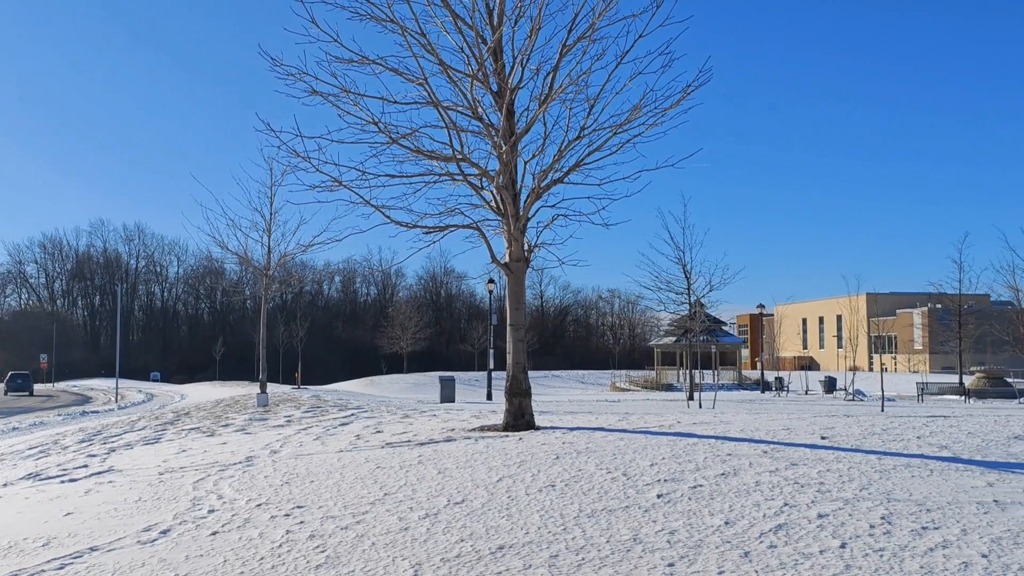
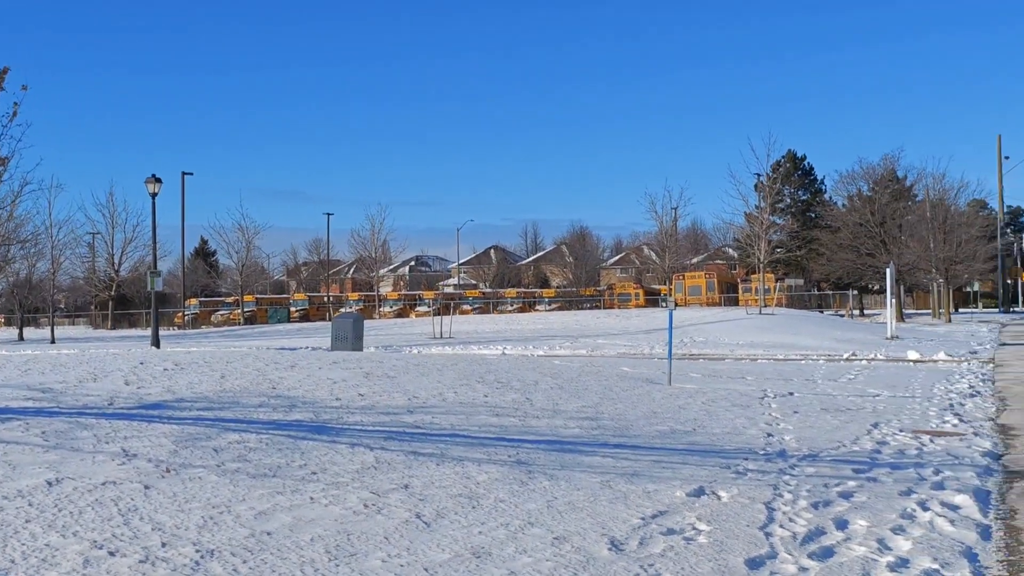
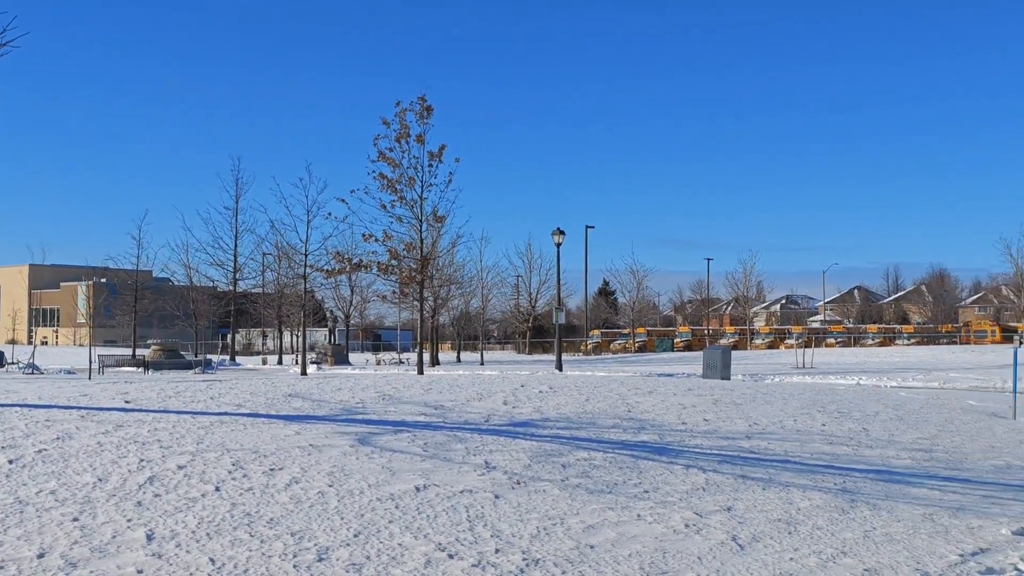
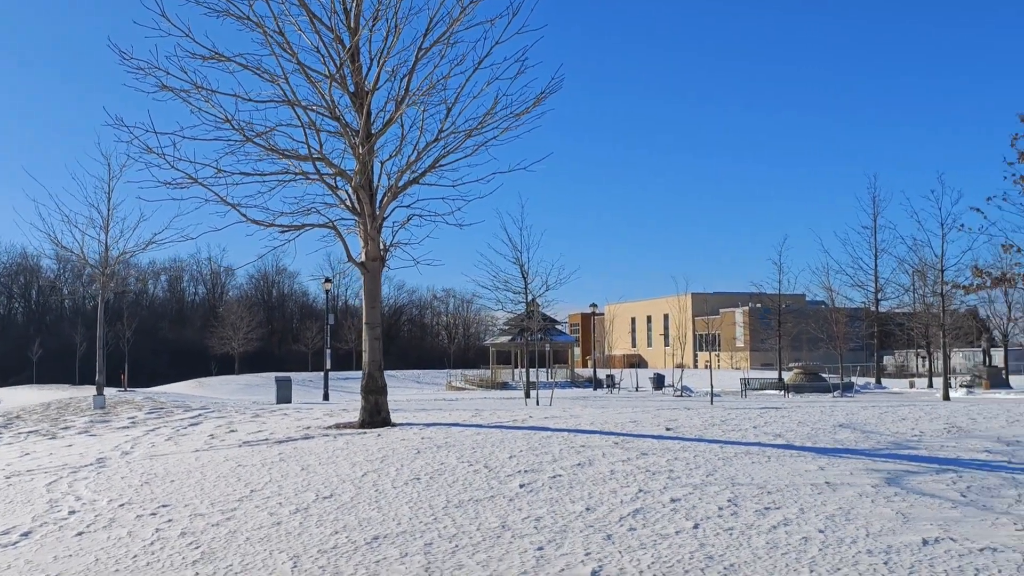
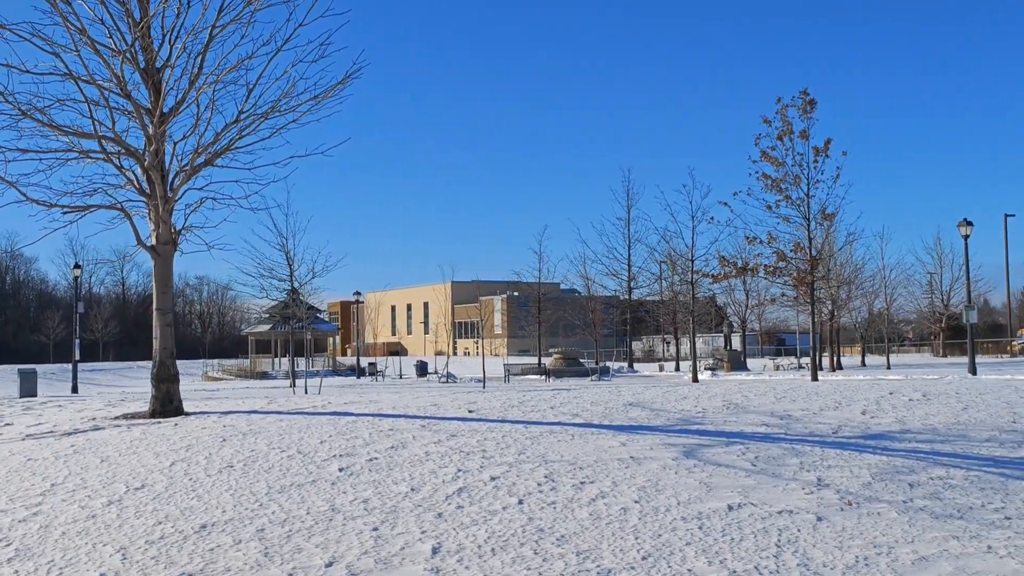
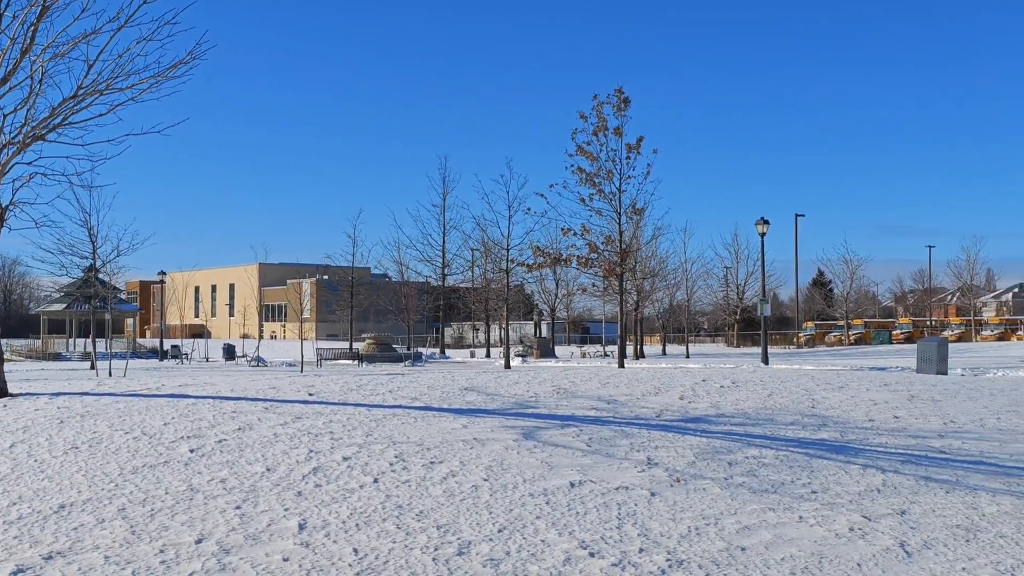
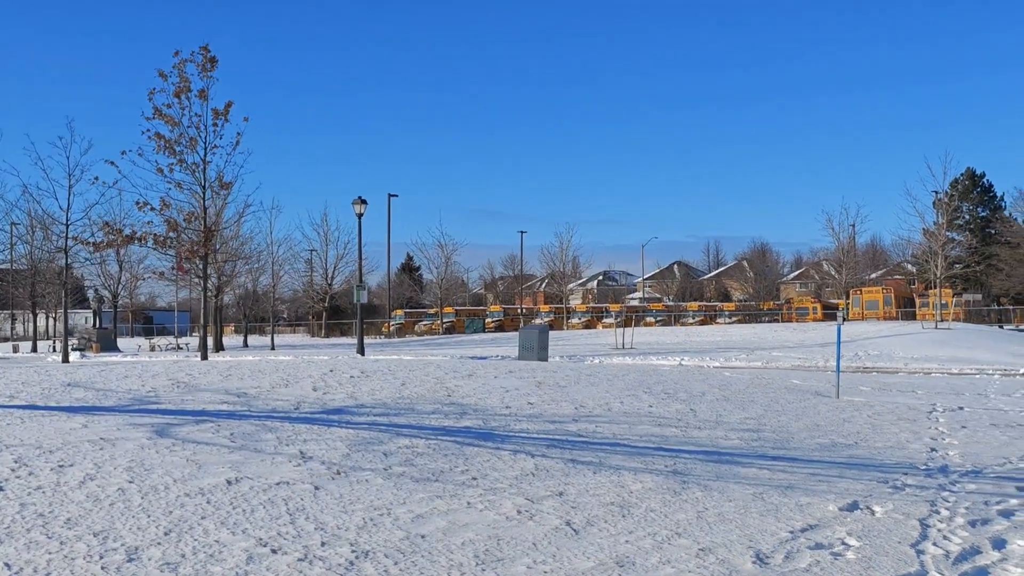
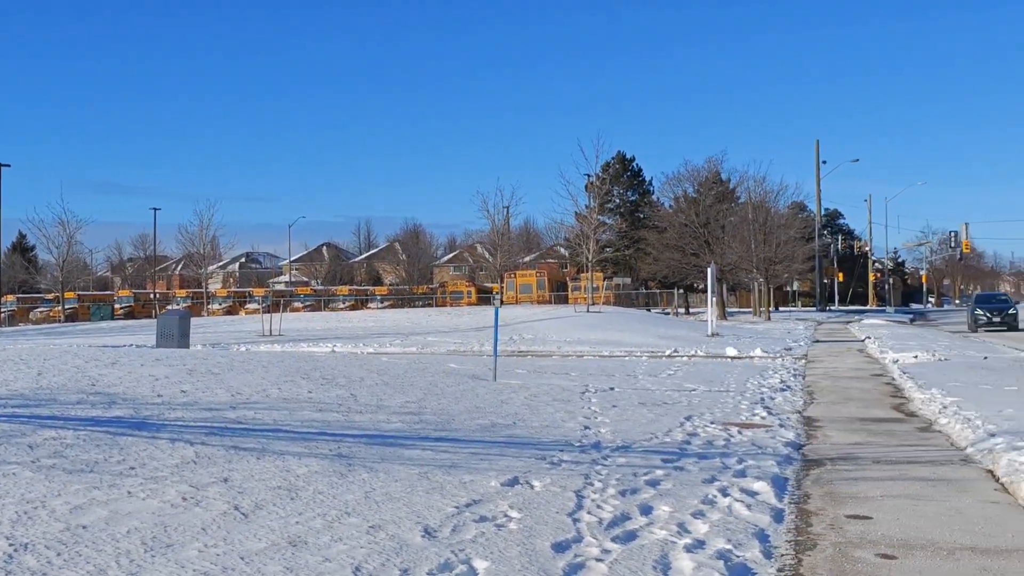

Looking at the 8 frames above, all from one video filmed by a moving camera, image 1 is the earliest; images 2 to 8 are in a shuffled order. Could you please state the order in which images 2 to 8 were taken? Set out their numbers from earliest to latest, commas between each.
4, 5, 6, 3, 7, 2, 8
